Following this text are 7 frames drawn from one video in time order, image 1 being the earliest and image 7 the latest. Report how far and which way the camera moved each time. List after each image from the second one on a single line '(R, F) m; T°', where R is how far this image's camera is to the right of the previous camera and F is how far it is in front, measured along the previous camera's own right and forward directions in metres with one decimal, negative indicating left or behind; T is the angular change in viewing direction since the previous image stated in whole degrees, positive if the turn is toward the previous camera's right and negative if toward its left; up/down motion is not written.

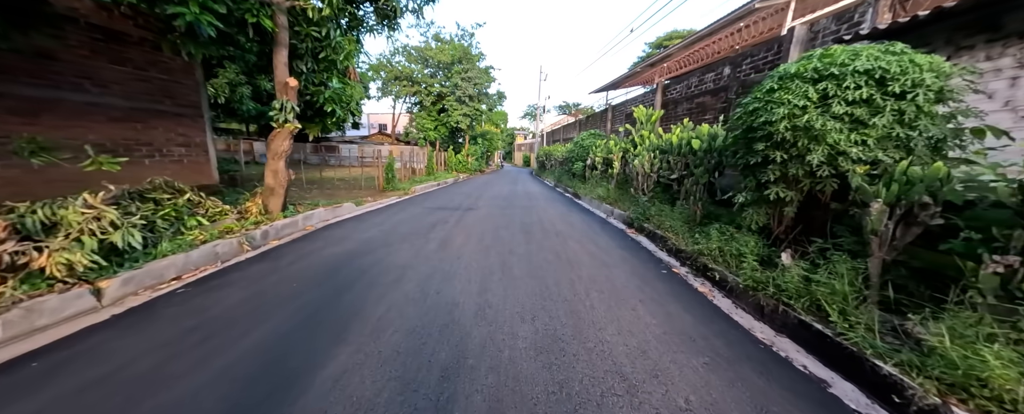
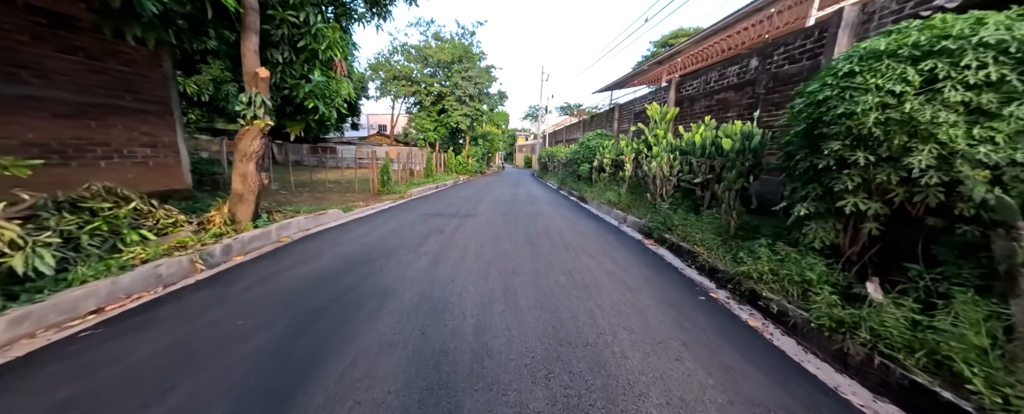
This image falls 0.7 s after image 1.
(0.0, +0.6) m; 0°
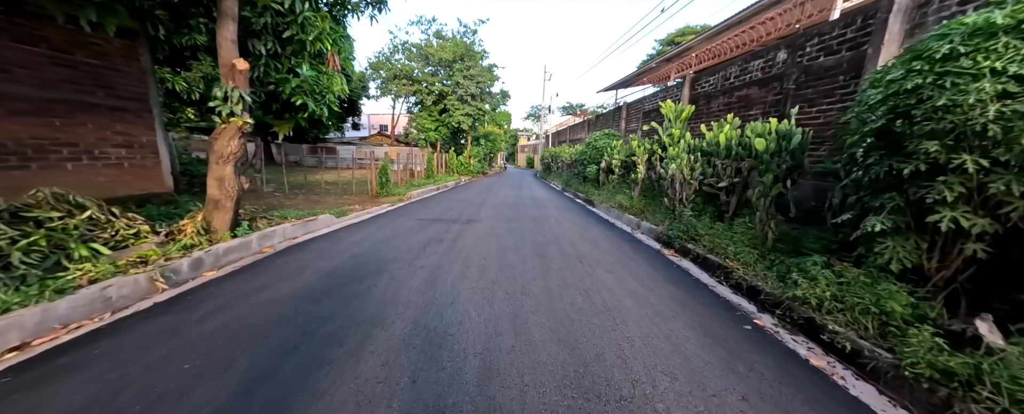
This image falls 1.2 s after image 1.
(-0.1, +0.4) m; 0°
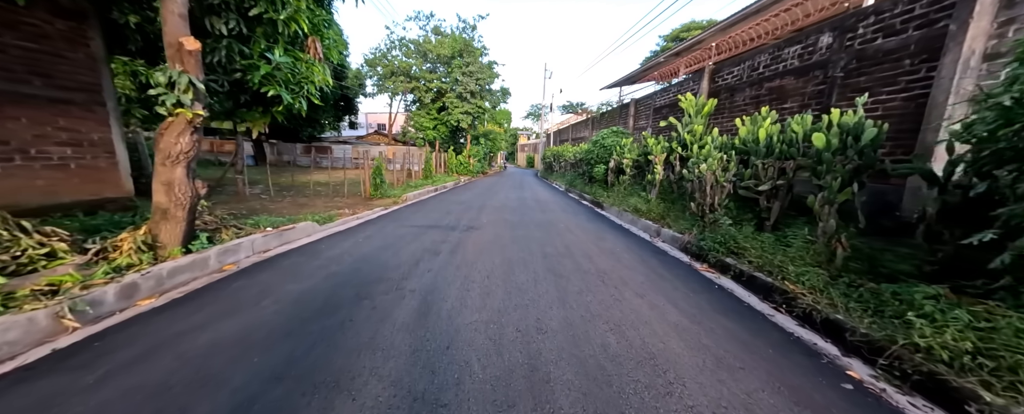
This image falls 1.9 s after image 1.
(-0.1, +0.6) m; 0°
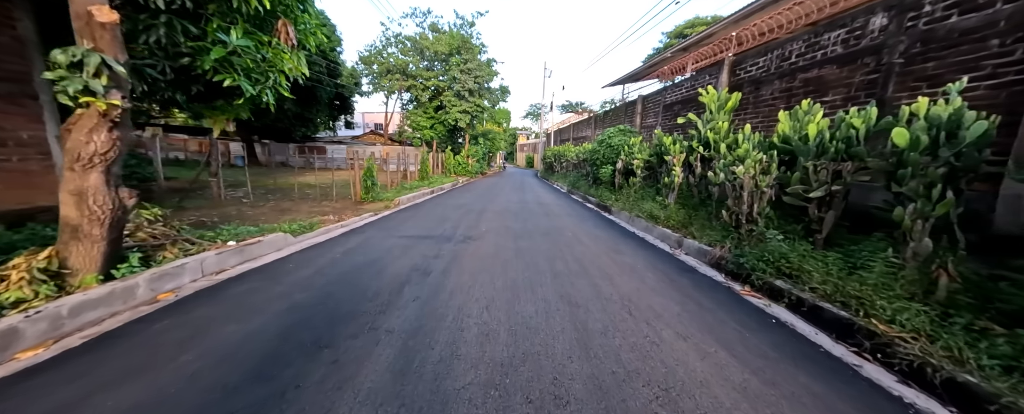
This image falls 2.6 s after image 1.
(0.0, +0.6) m; 0°
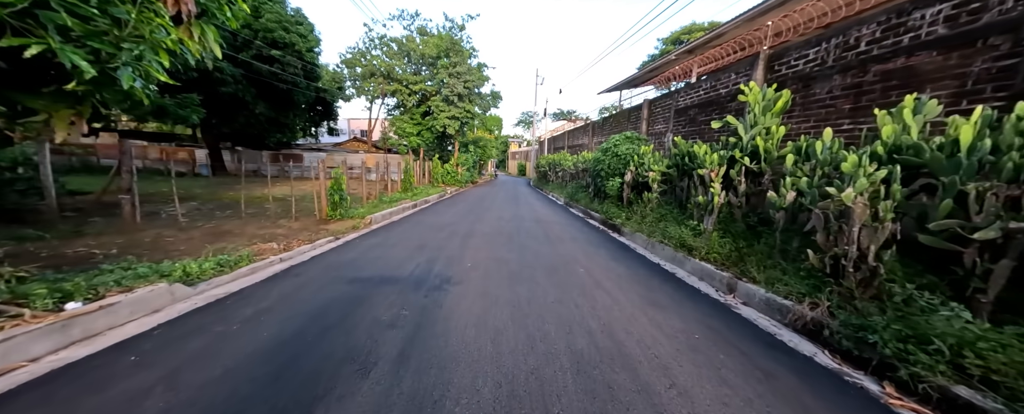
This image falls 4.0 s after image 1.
(0.0, +1.3) m; +2°
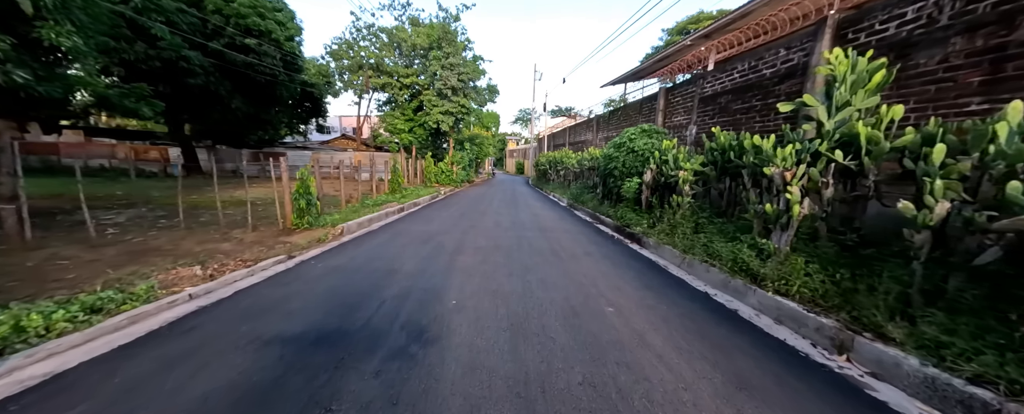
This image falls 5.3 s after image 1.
(0.0, +1.2) m; 0°
